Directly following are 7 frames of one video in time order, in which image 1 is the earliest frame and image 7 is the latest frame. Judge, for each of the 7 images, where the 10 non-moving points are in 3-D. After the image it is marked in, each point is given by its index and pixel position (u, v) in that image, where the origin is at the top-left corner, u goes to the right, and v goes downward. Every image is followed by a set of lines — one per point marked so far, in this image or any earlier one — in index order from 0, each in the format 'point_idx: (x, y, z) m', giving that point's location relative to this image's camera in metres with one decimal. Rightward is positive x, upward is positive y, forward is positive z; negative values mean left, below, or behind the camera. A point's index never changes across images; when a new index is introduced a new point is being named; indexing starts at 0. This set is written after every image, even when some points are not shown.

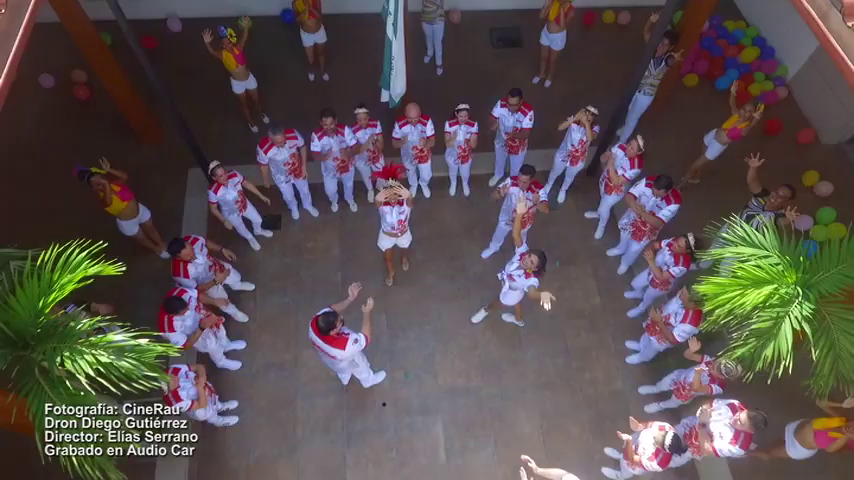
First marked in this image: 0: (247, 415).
0: (-2.1, -2.0, +6.2) m
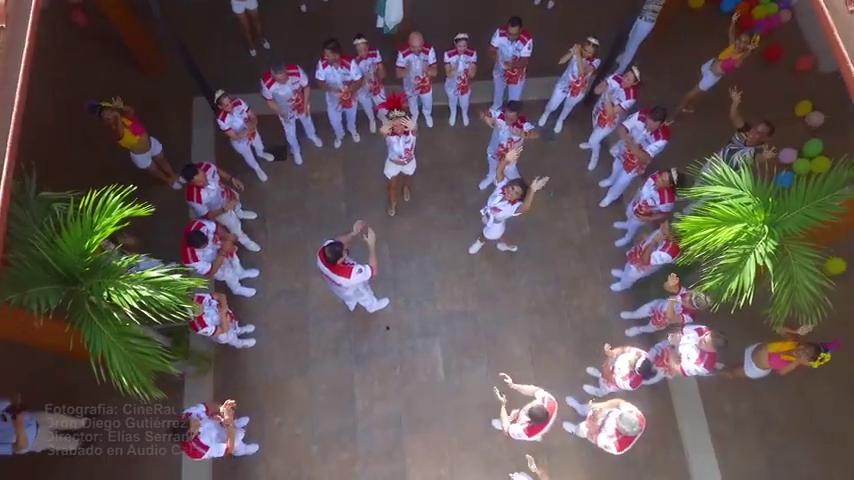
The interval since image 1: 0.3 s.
0: (-2.1, -1.2, +6.9) m
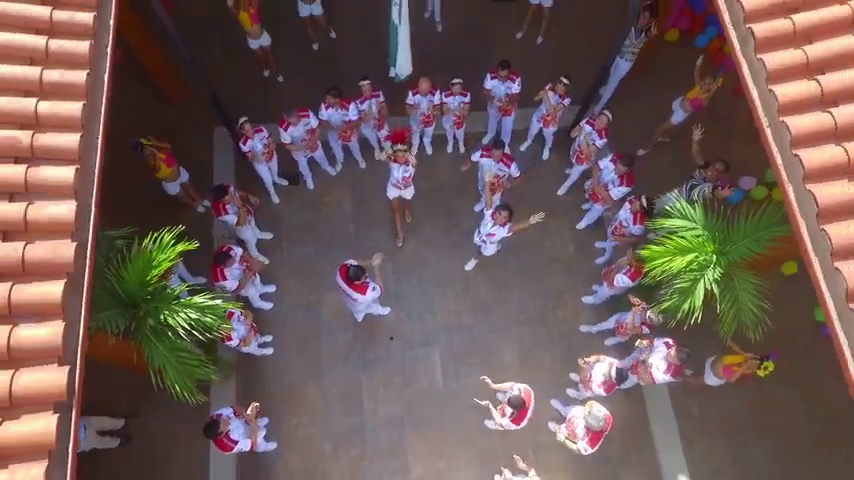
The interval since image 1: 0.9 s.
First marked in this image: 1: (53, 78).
0: (-2.1, -1.5, +7.7) m
1: (-2.9, +1.3, +4.2) m
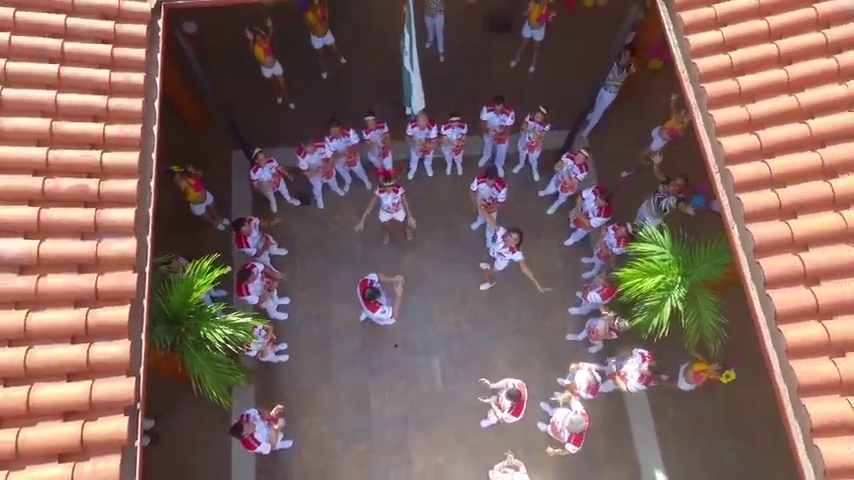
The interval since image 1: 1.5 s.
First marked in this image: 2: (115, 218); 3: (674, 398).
0: (-2.1, -1.8, +8.5) m
1: (-2.9, +1.0, +5.0) m
2: (-2.7, +0.2, +4.7) m
3: (+3.8, -2.4, +8.3) m
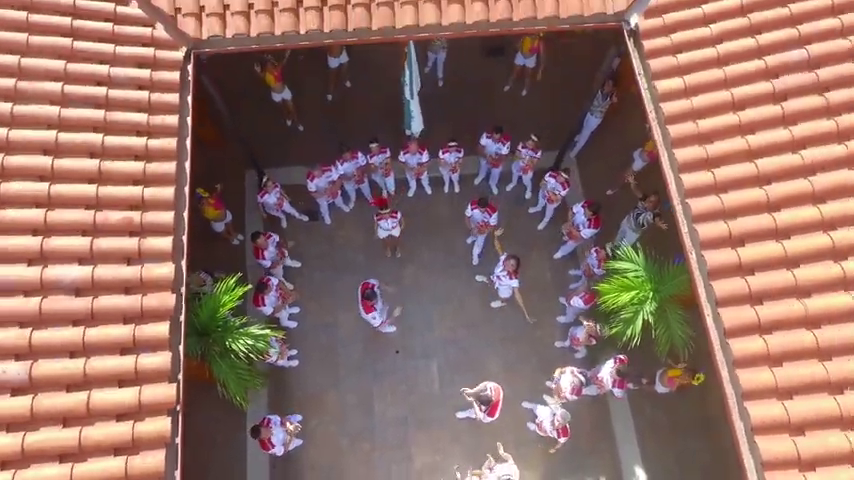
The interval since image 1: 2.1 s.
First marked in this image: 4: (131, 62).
0: (-2.1, -2.0, +9.2) m
1: (-2.9, +0.7, +5.7) m
2: (-2.7, -0.1, +5.4) m
3: (+3.7, -2.7, +9.0) m
4: (-3.4, +2.0, +6.2) m
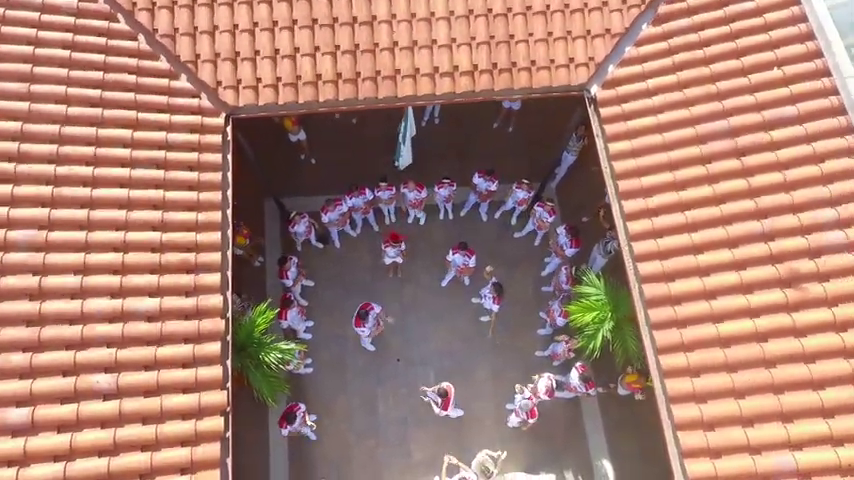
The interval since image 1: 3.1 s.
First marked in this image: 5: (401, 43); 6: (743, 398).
0: (-2.1, -2.5, +10.7) m
1: (-2.9, +0.3, +7.2) m
2: (-2.8, -0.5, +6.9) m
3: (+3.7, -3.1, +10.5) m
4: (-3.4, +1.6, +7.6) m
5: (-0.4, +2.9, +8.1) m
6: (+3.7, -1.8, +6.3) m
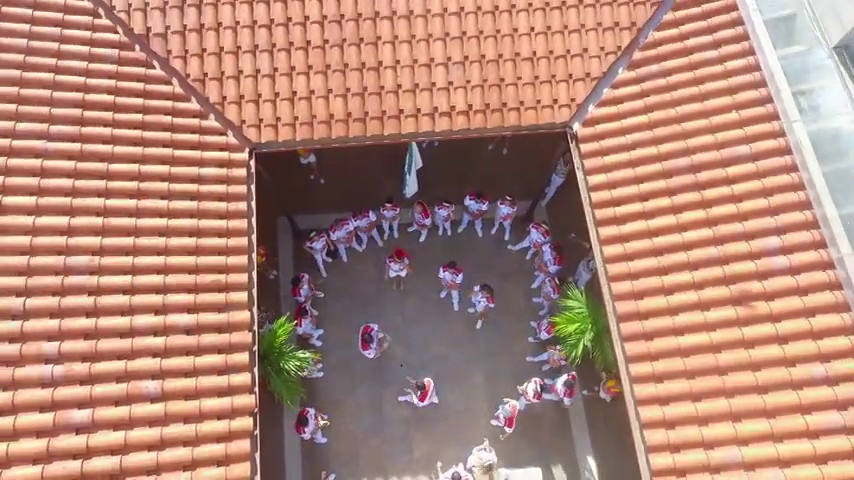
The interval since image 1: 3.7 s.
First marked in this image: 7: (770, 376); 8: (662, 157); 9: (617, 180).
0: (-2.1, -2.9, +11.7) m
1: (-2.9, -0.1, +8.2) m
2: (-2.8, -0.9, +7.9) m
3: (+3.7, -3.5, +11.5) m
4: (-3.4, +1.2, +8.6) m
5: (-0.4, +2.6, +9.1) m
6: (+3.7, -2.2, +7.4) m
7: (+4.6, -1.8, +7.2) m
8: (+3.7, +1.3, +8.5) m
9: (+3.0, +0.9, +8.6) m
